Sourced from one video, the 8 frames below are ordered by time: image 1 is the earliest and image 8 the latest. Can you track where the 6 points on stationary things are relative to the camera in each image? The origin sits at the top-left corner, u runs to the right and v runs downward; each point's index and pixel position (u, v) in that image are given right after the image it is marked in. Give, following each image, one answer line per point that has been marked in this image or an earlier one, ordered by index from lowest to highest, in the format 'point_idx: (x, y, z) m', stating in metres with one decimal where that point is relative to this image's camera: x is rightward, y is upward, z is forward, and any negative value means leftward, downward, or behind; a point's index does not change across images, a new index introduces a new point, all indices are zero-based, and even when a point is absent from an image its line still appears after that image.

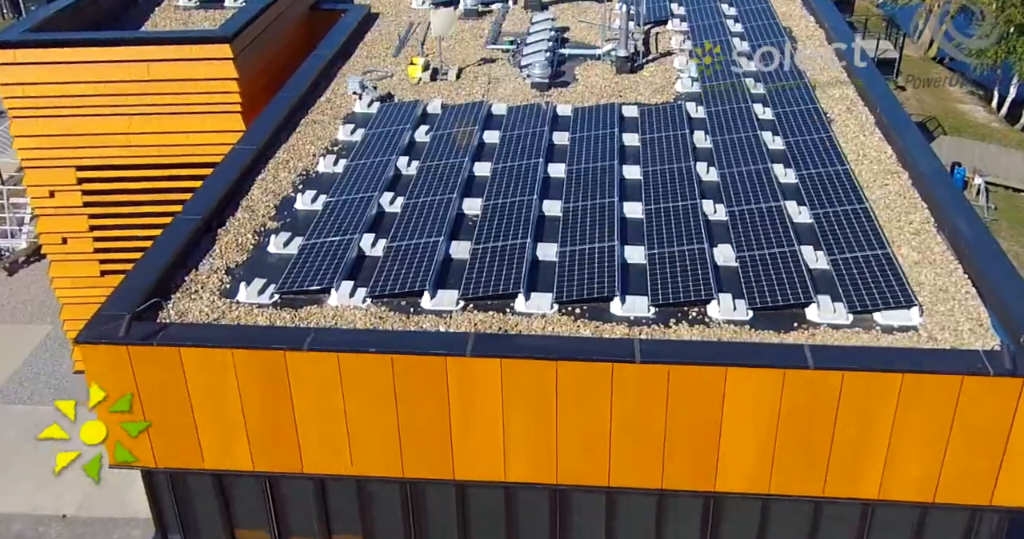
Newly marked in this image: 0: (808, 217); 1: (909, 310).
0: (+6.0, +1.1, +18.9) m
1: (+6.8, -0.7, +15.9) m
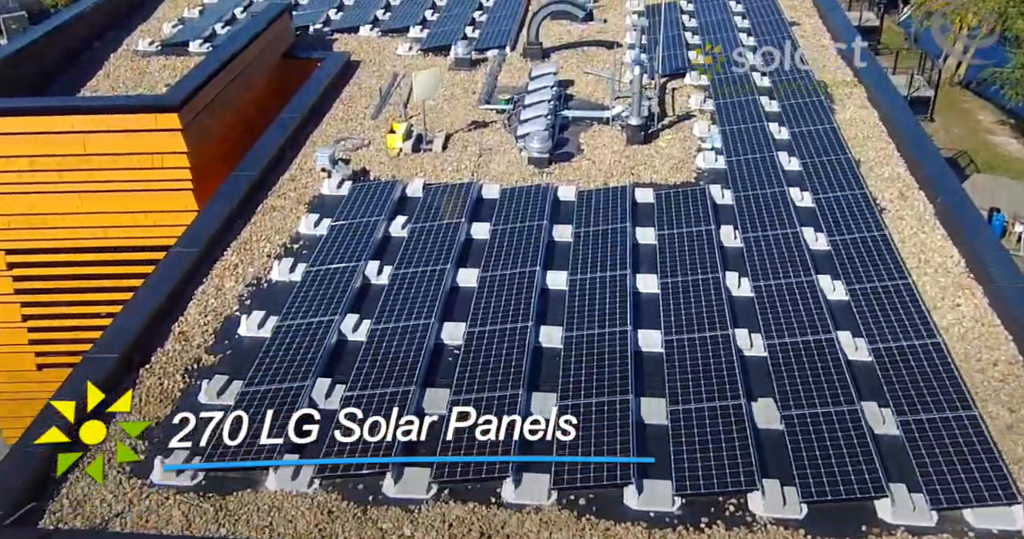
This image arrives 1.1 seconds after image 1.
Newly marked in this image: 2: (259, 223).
0: (+5.8, -1.4, +15.3) m
1: (+6.6, -3.2, +12.3) m
2: (-5.3, +1.0, +19.7) m
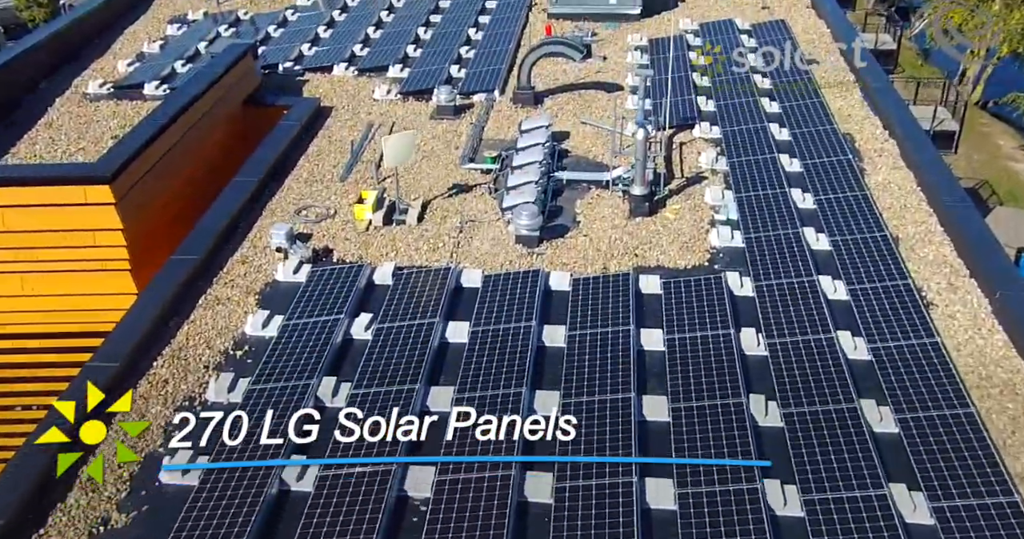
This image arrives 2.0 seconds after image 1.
0: (+5.5, -3.2, +12.5) m
1: (+6.3, -5.0, +9.5) m
2: (-5.6, -0.9, +16.8) m
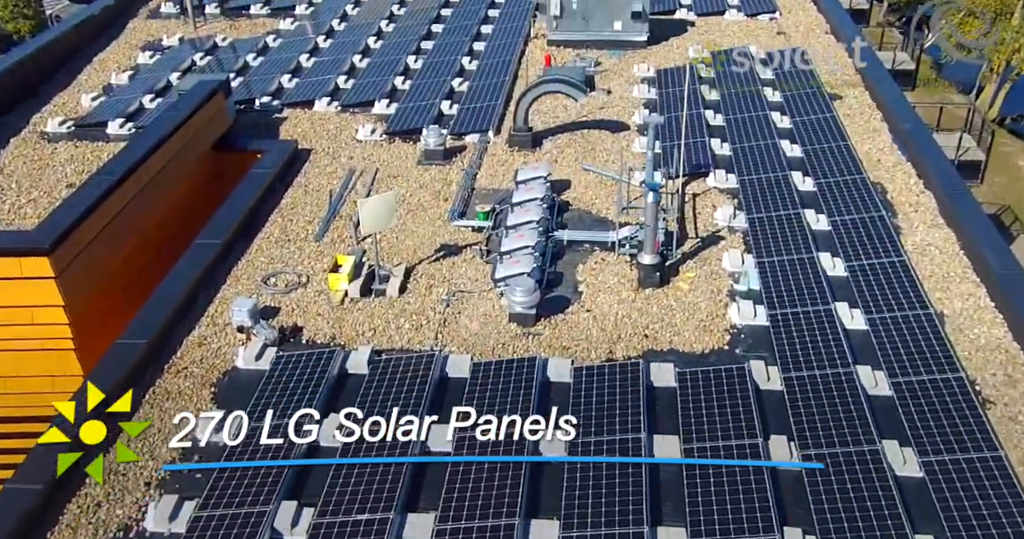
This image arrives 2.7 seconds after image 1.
0: (+5.4, -4.7, +10.2) m
1: (+6.2, -6.5, +7.3) m
2: (-5.7, -2.4, +14.6) m
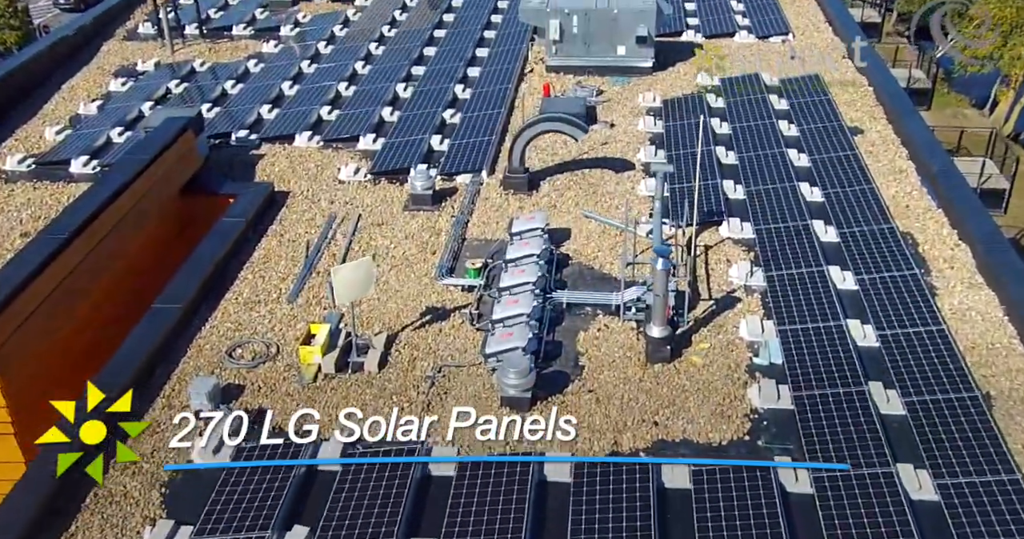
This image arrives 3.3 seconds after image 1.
0: (+5.3, -5.9, +8.4) m
1: (+6.0, -7.7, +5.4) m
2: (-5.8, -3.6, +12.8) m
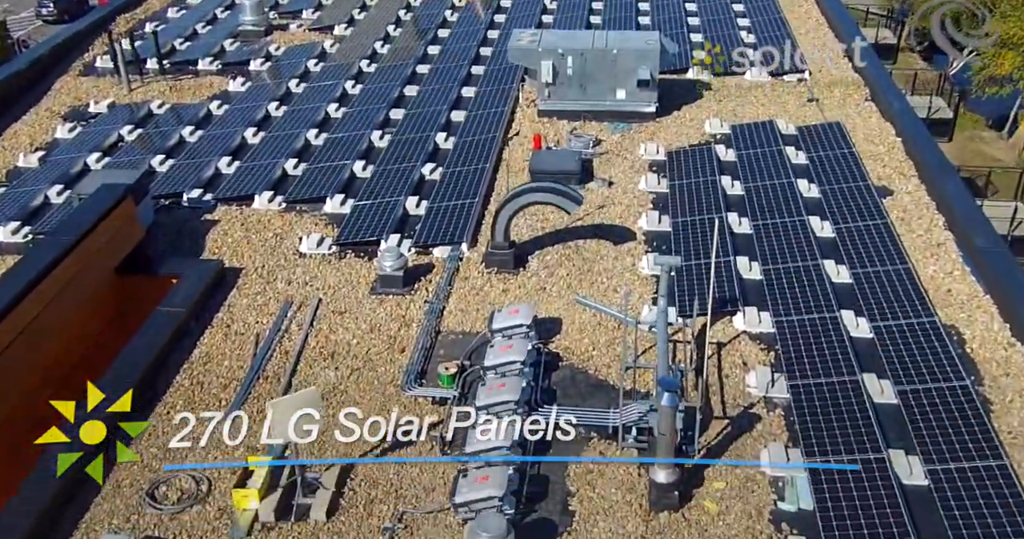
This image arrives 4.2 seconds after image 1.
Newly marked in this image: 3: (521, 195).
0: (+4.9, -7.6, +5.7) m
1: (+5.7, -9.4, +2.8) m
2: (-6.2, -5.3, +10.2) m
3: (+0.2, +1.4, +18.1) m
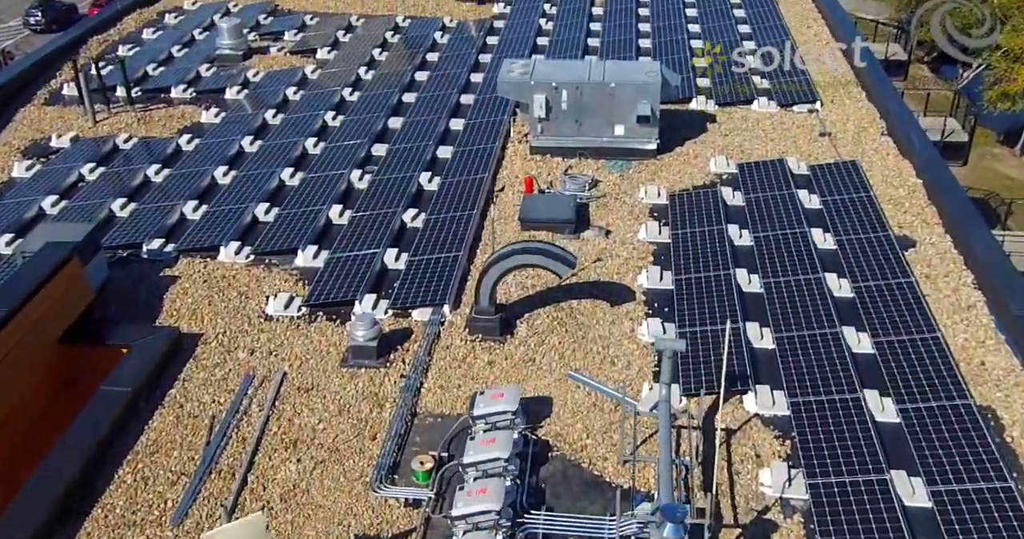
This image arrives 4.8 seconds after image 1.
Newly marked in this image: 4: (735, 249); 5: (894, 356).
0: (+4.7, -8.8, +4.0) m
1: (+5.4, -10.6, +1.0) m
2: (-6.4, -6.5, +8.4) m
3: (-0.1, +0.2, +16.3) m
4: (+4.6, +0.4, +19.4) m
5: (+6.5, -1.5, +15.8) m
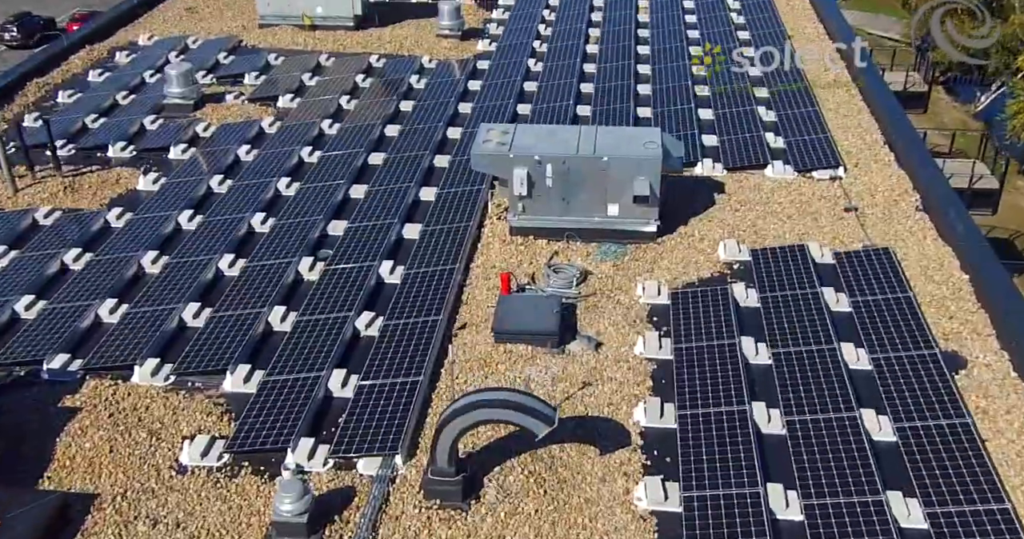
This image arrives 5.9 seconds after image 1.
0: (+4.2, -11.0, +0.8) m
1: (+4.9, -12.8, -2.2) m
2: (-6.9, -8.7, +5.2) m
3: (-0.6, -2.0, +13.1) m
4: (+4.1, -1.7, +16.1) m
5: (+6.0, -3.6, +12.6) m
